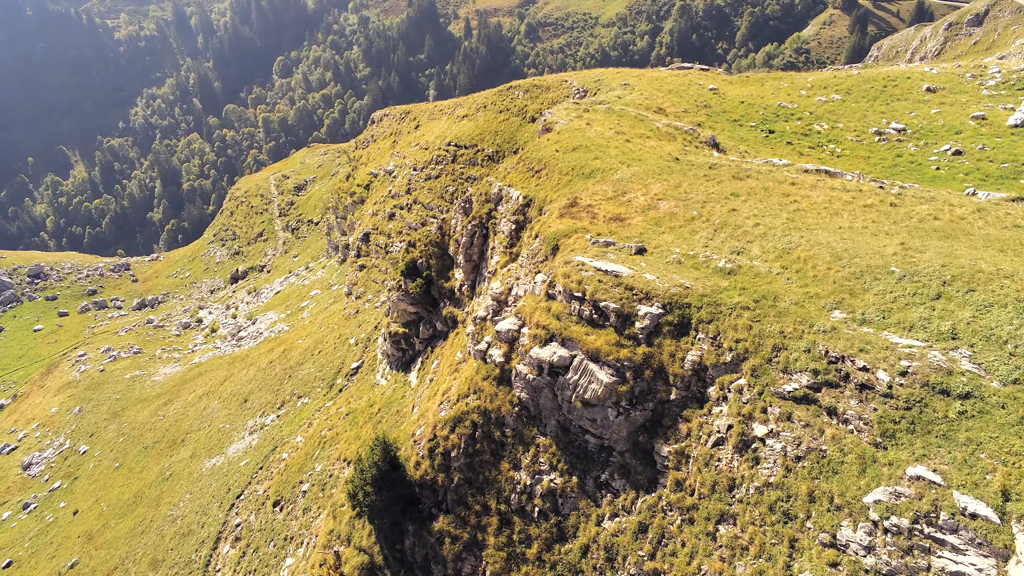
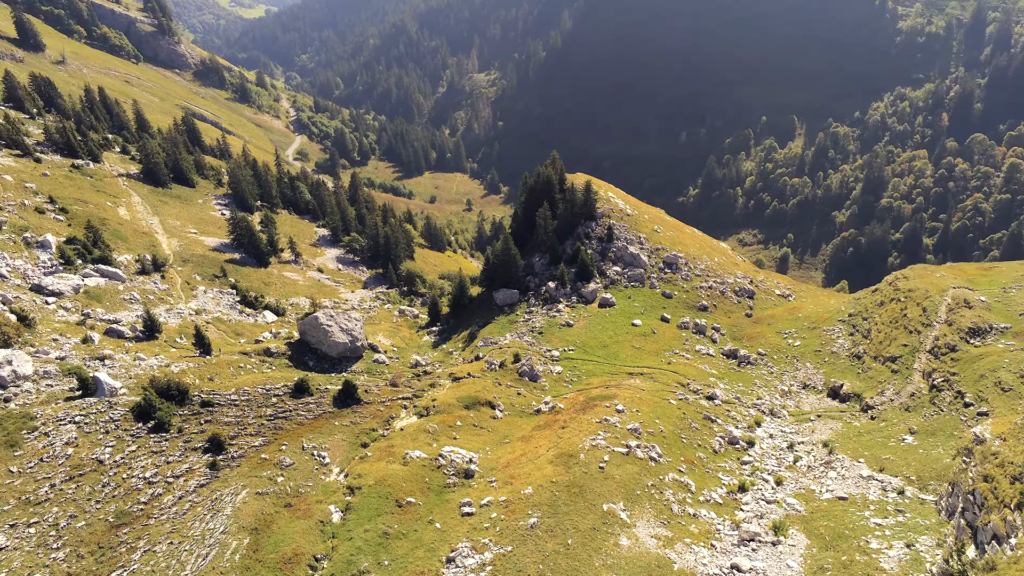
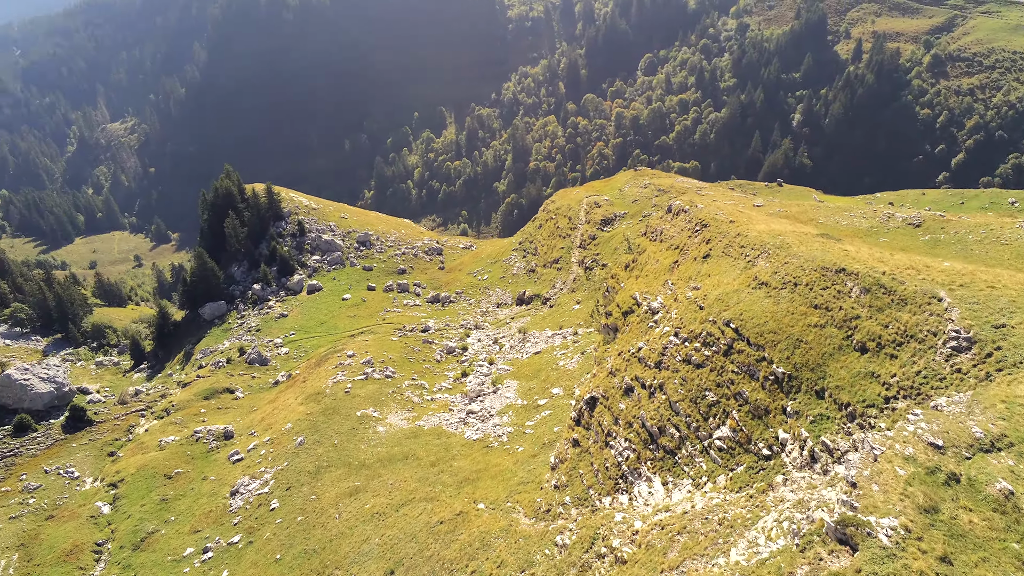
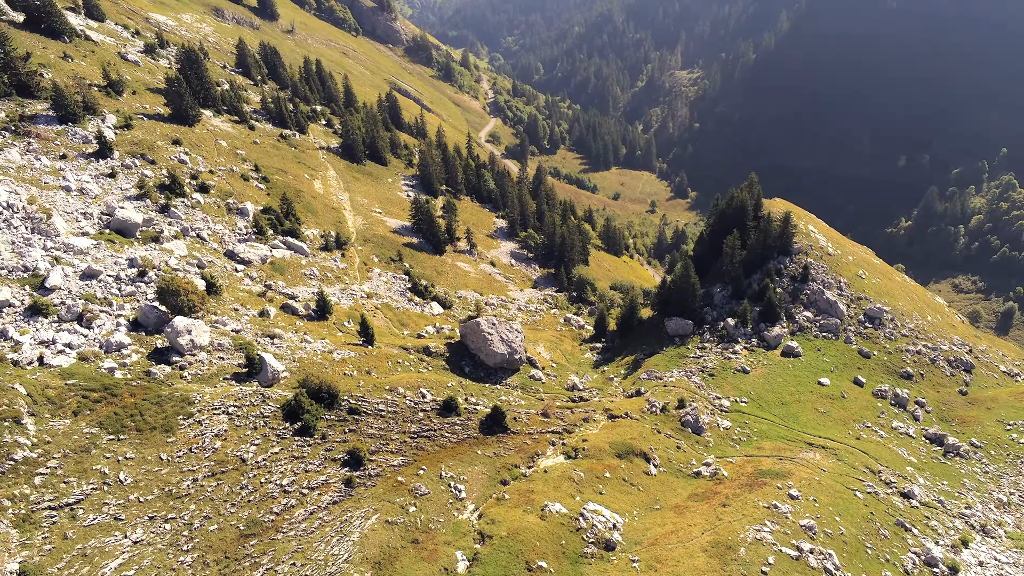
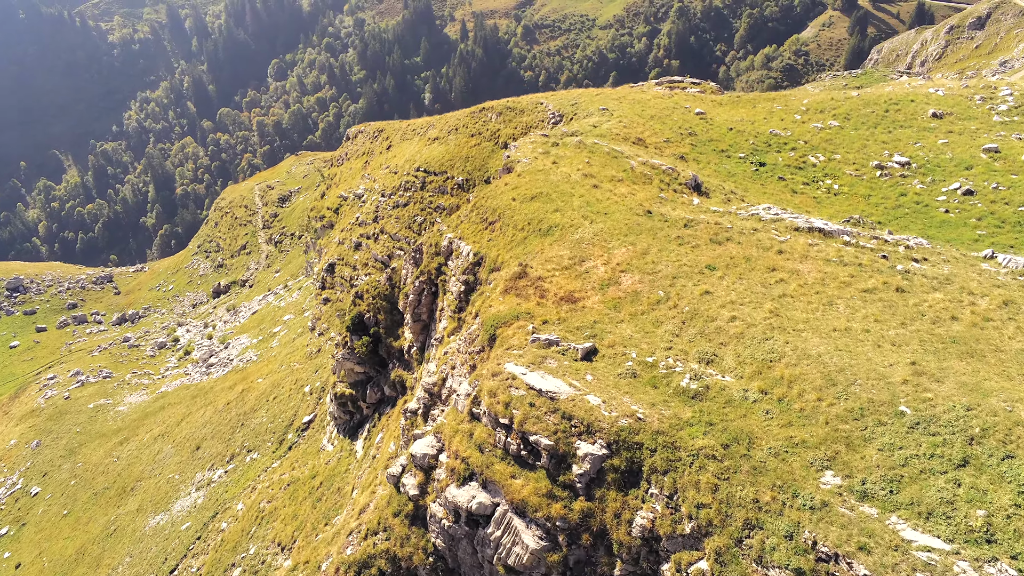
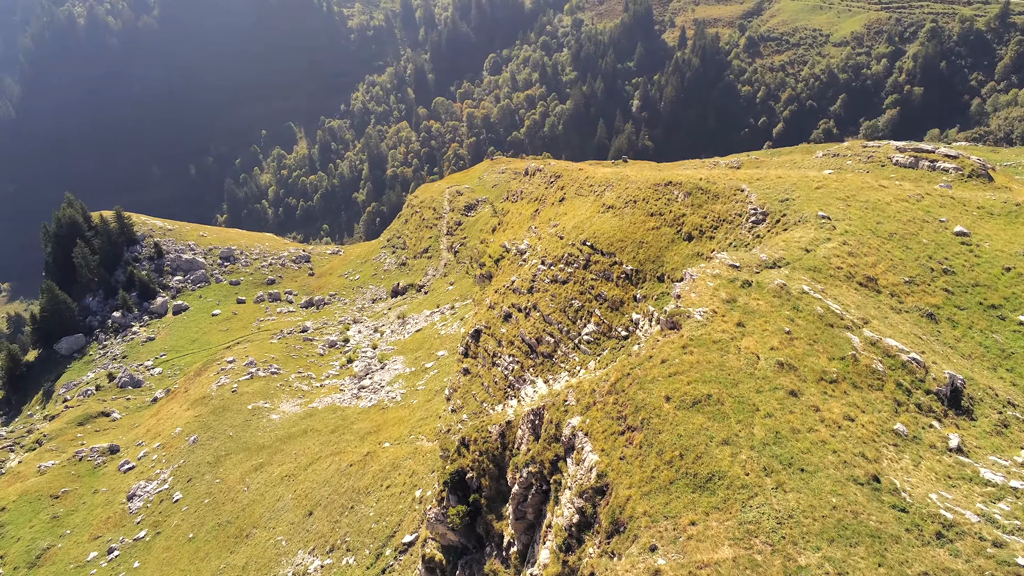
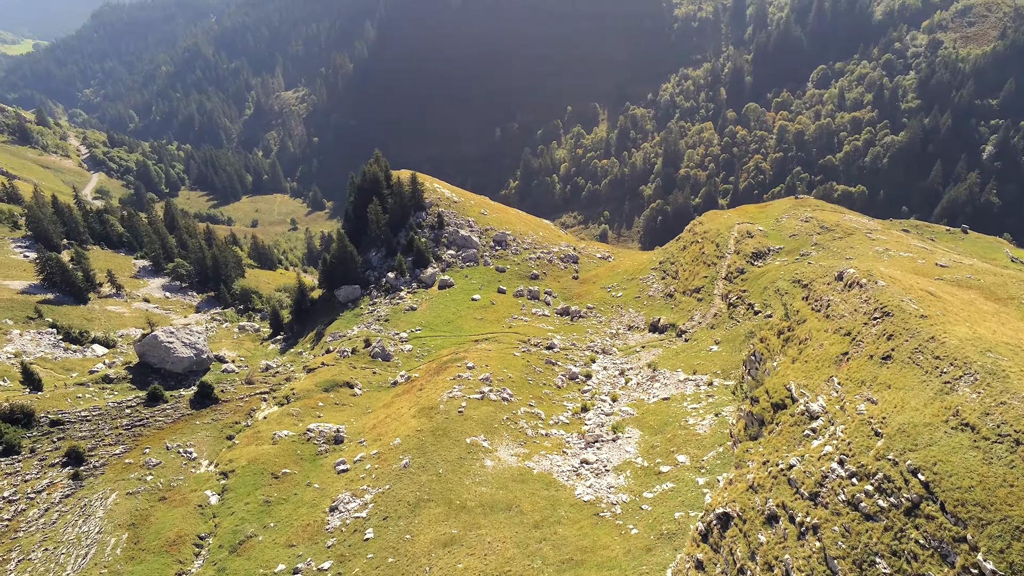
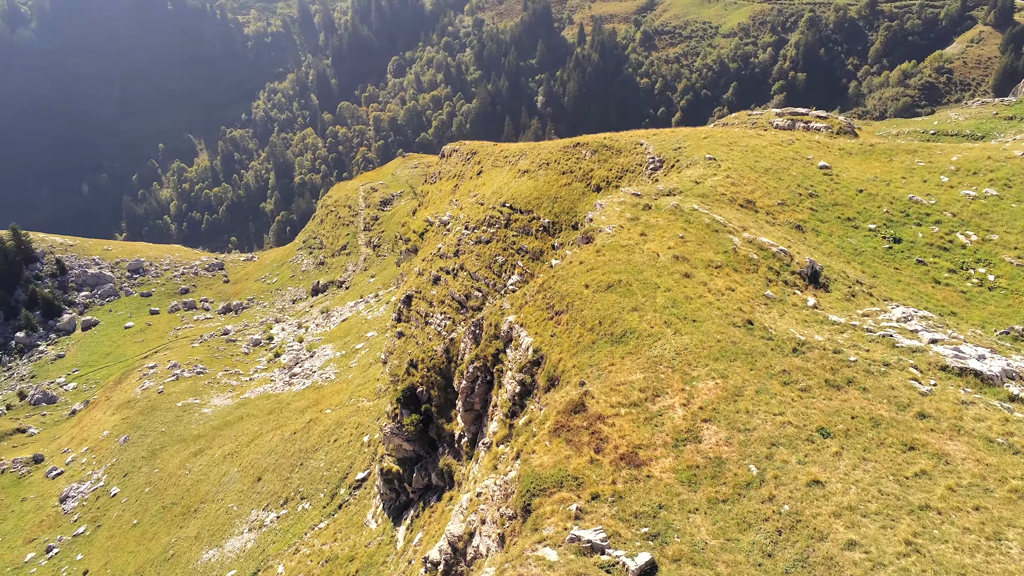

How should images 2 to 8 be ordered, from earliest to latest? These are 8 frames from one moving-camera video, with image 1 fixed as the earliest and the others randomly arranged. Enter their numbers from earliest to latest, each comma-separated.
5, 8, 6, 3, 7, 2, 4
